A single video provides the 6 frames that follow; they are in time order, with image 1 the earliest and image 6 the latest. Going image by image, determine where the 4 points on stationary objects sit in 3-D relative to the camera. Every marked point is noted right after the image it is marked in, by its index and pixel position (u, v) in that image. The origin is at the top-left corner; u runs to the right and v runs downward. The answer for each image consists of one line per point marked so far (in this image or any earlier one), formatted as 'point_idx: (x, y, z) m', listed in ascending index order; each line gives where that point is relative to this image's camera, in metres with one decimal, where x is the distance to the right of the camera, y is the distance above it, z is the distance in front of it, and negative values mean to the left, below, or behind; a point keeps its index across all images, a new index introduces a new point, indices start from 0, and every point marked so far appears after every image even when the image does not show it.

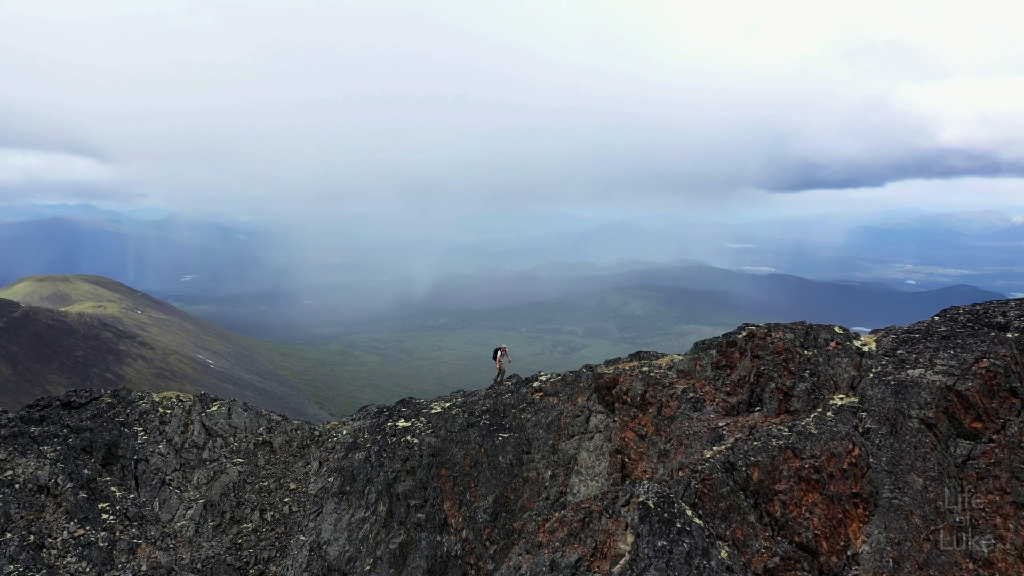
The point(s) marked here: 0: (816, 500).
0: (+11.1, -7.8, +19.8) m
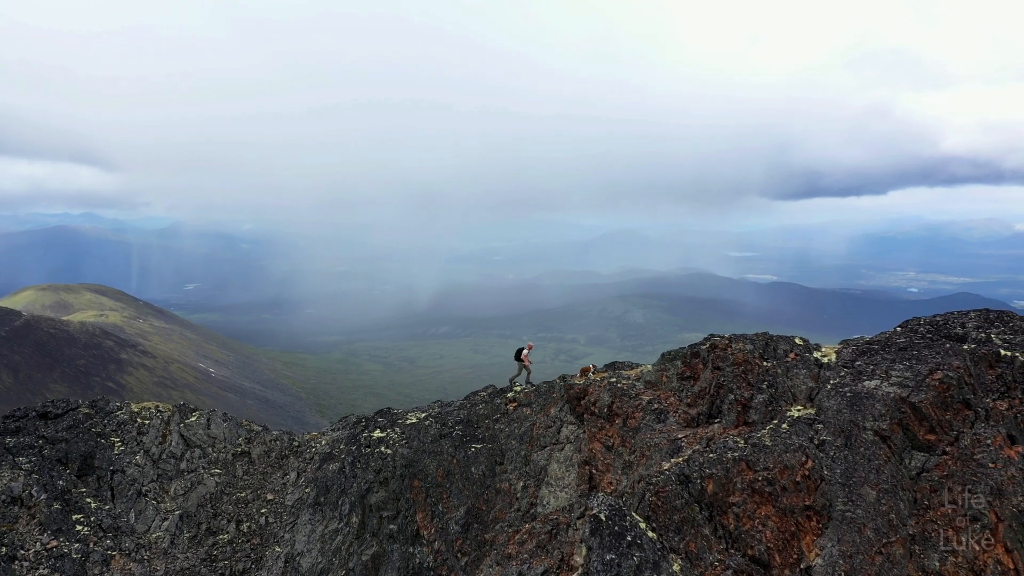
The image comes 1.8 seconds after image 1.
0: (+9.4, -8.3, +19.7) m
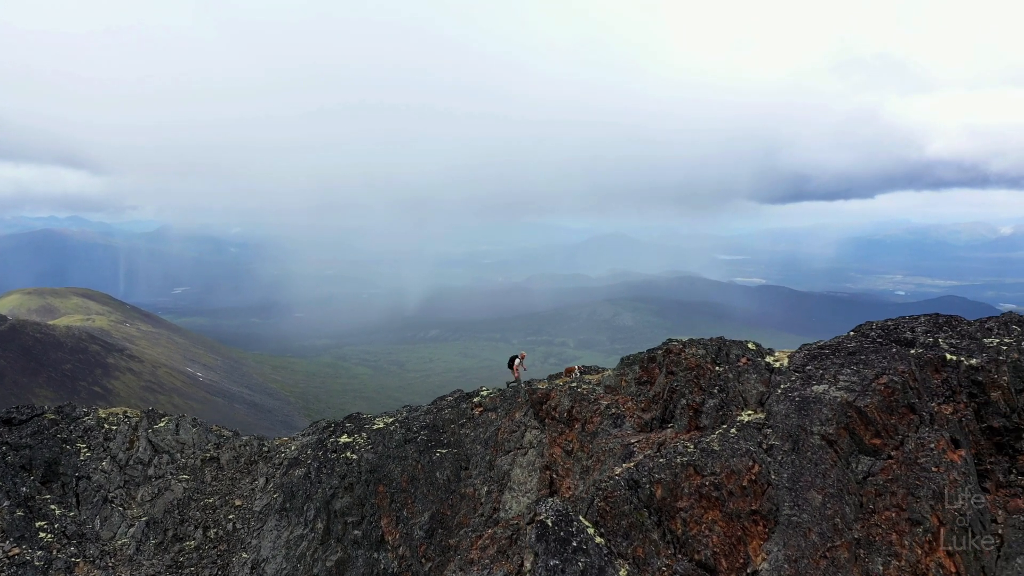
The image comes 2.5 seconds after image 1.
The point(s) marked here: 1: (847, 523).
0: (+7.5, -8.5, +19.8) m
1: (+11.3, -8.0, +18.2) m
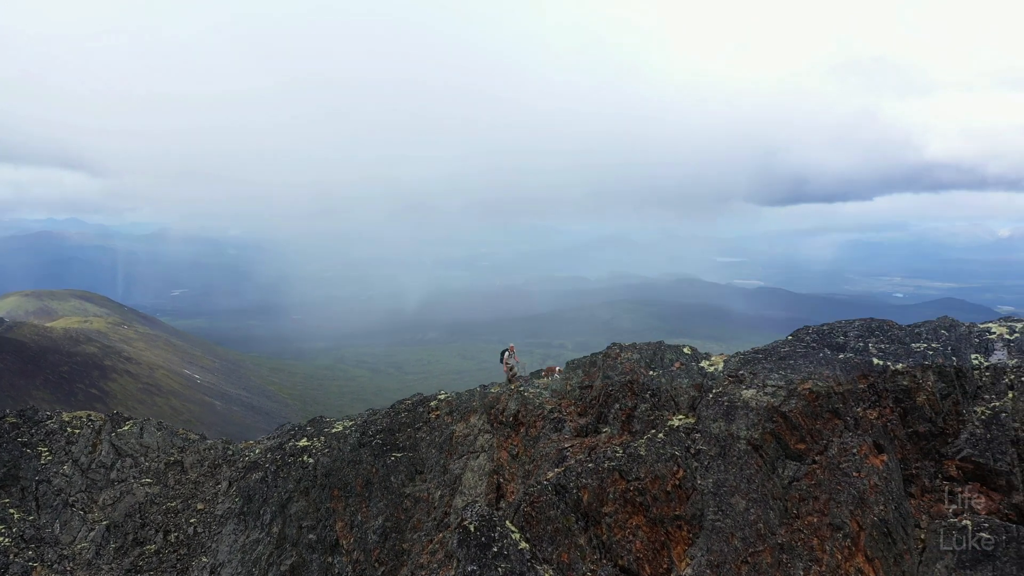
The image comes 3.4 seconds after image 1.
0: (+4.7, -8.7, +19.8) m
1: (+8.6, -8.1, +18.3) m
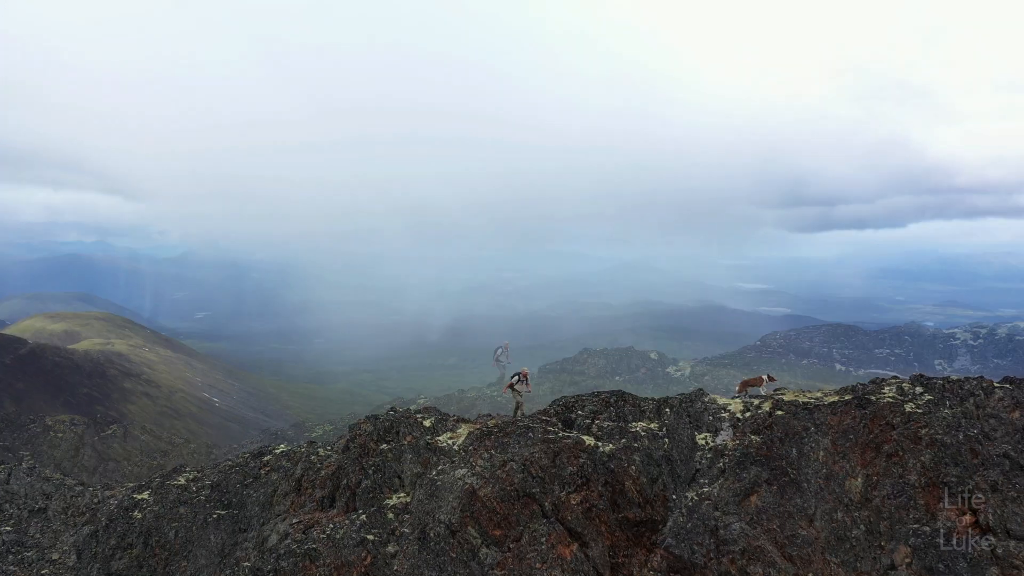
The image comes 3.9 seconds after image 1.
0: (+3.9, -9.1, +19.9) m
1: (+7.8, -8.5, +18.3) m
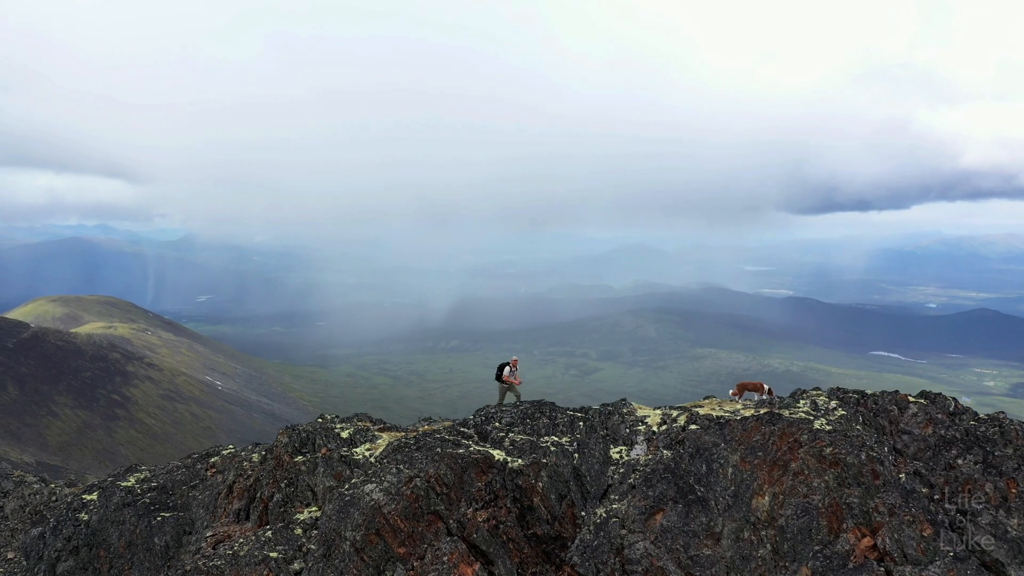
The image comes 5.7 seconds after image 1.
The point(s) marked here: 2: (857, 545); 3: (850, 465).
0: (+0.9, -9.5, +19.7) m
1: (+4.7, -8.9, +18.1) m
2: (+9.5, -7.1, +14.8) m
3: (+10.1, -5.6, +16.1) m
